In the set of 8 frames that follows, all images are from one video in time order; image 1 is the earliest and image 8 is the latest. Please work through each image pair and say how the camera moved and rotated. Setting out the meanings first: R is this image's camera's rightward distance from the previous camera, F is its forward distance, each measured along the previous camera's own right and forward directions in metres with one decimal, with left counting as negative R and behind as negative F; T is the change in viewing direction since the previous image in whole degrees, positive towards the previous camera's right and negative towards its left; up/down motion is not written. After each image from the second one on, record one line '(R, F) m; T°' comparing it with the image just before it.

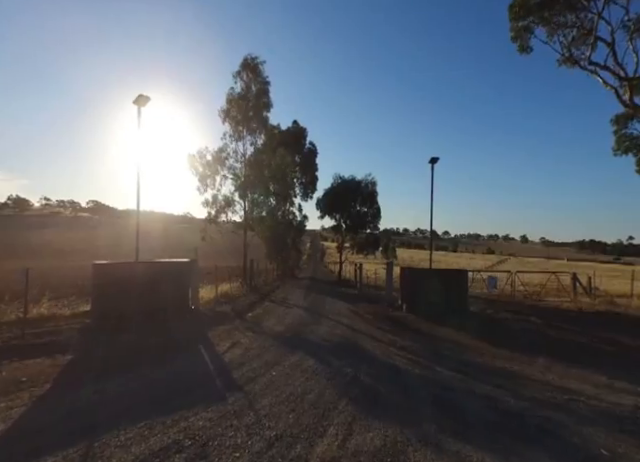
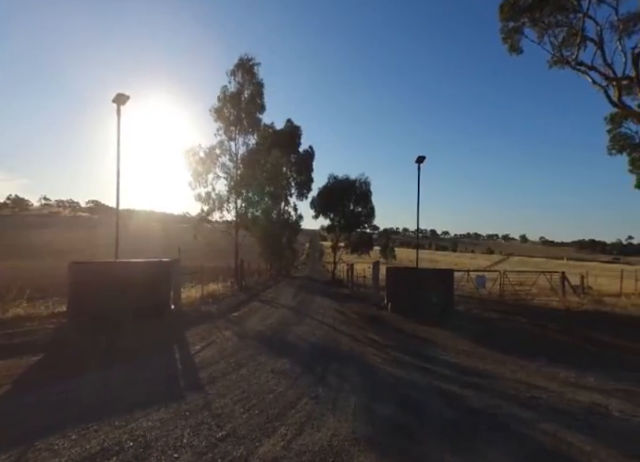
(+0.8, 0.0) m; 0°
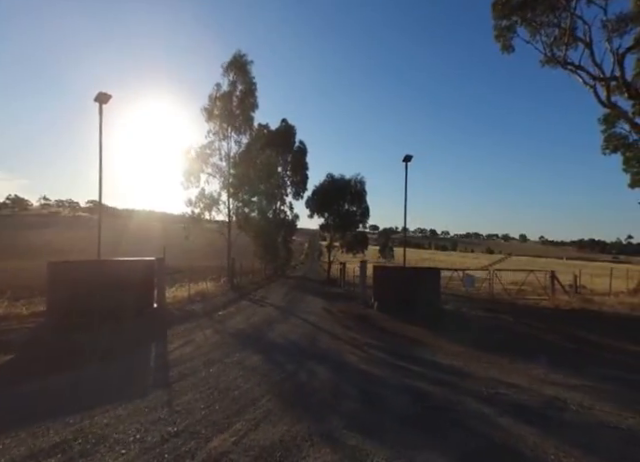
(+0.8, 0.0) m; 0°
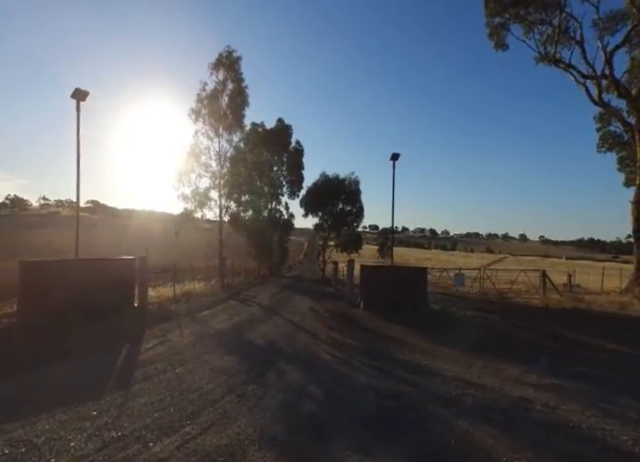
(+0.8, +0.2) m; 0°
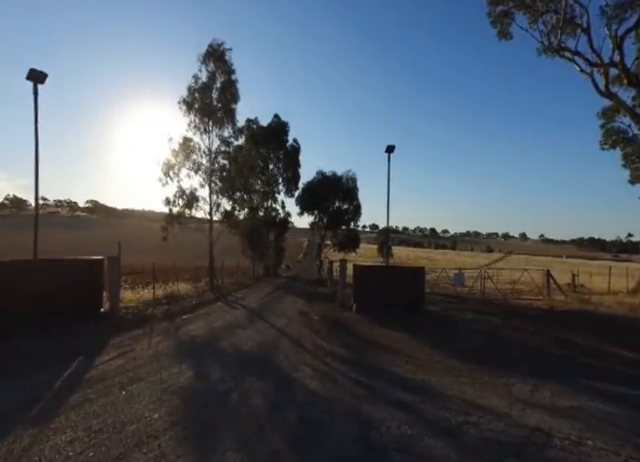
(+0.6, +1.3) m; 0°
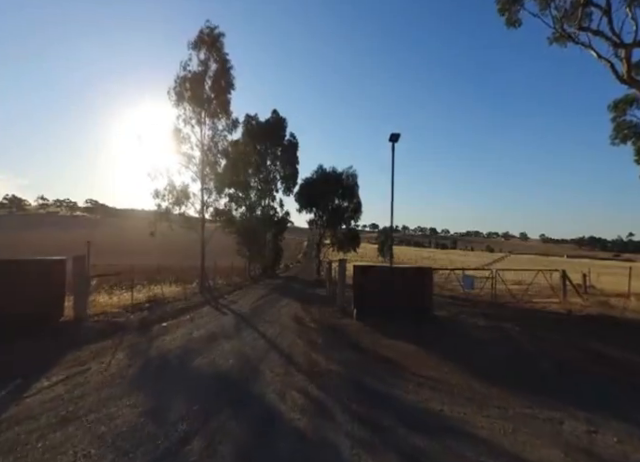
(+0.2, +1.7) m; 0°
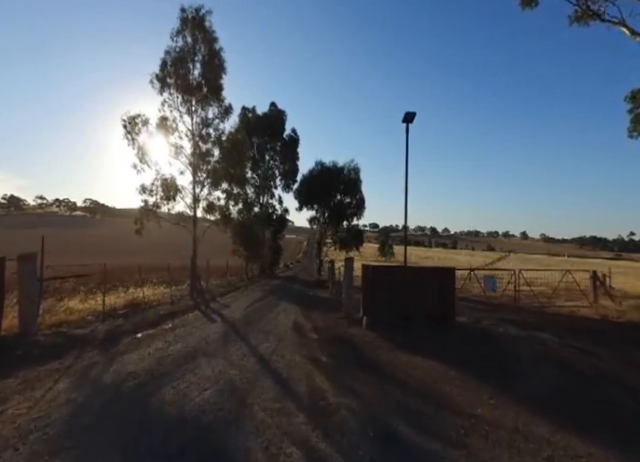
(-0.1, +2.3) m; 0°
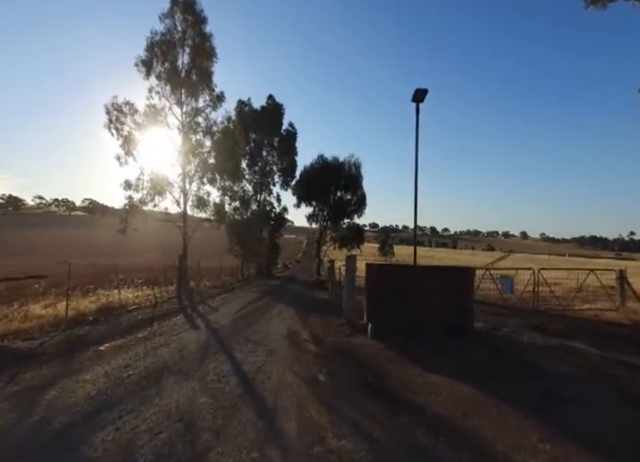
(+0.1, +1.8) m; 0°
